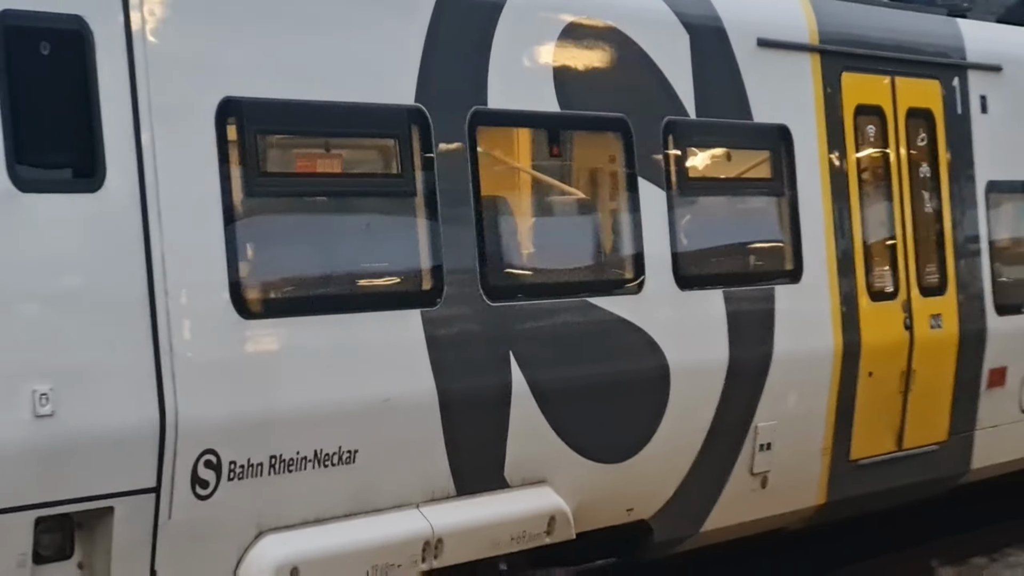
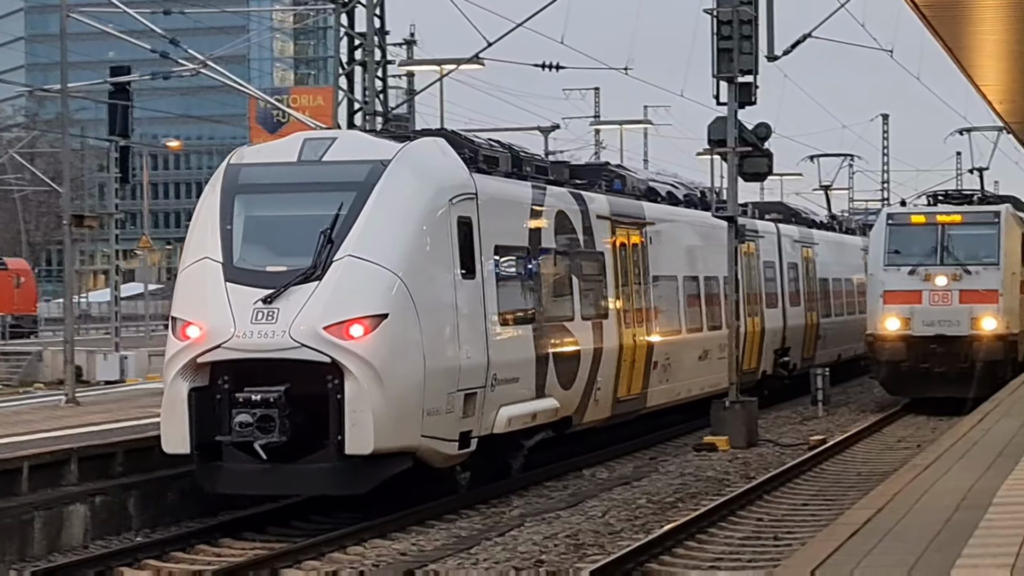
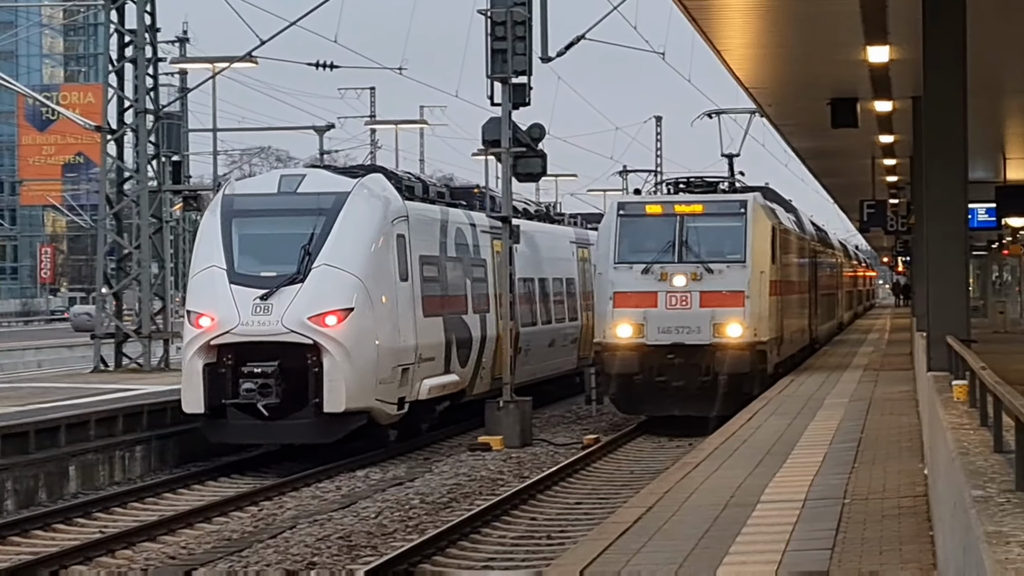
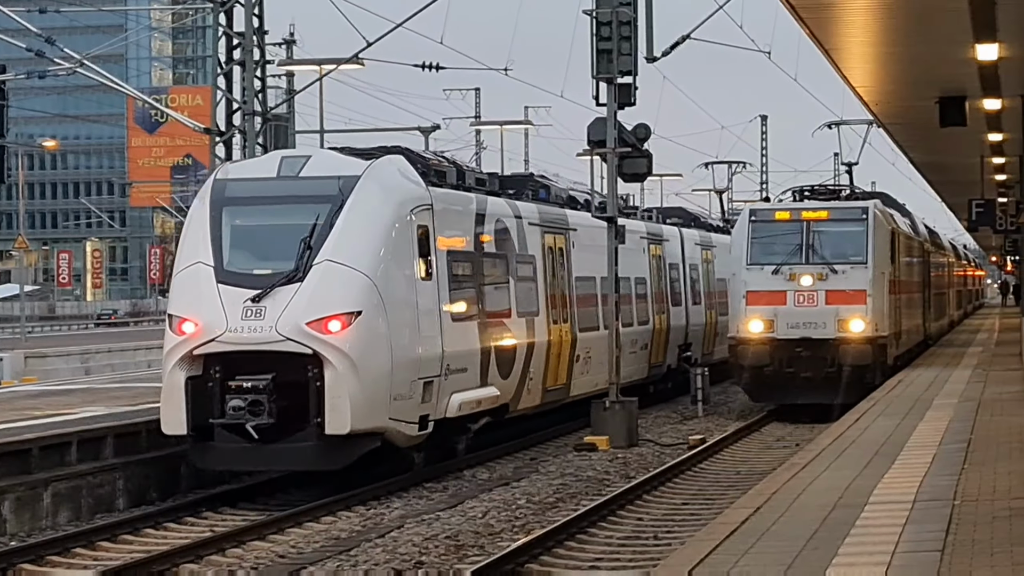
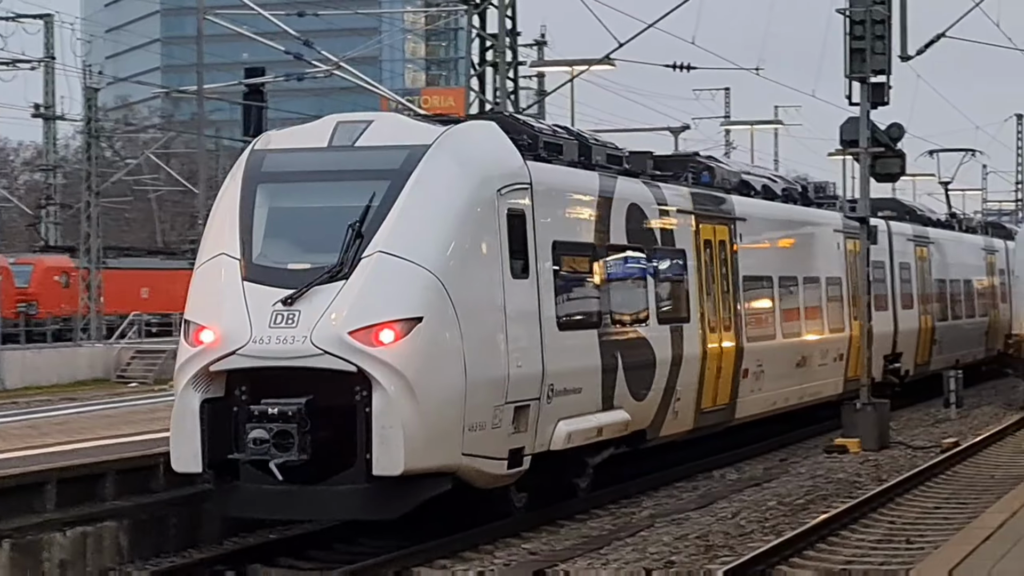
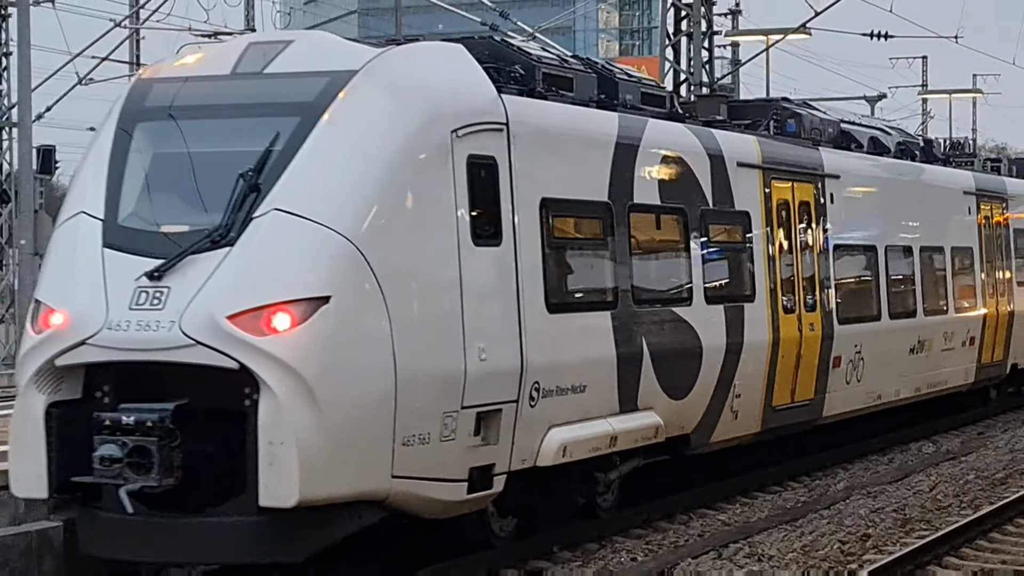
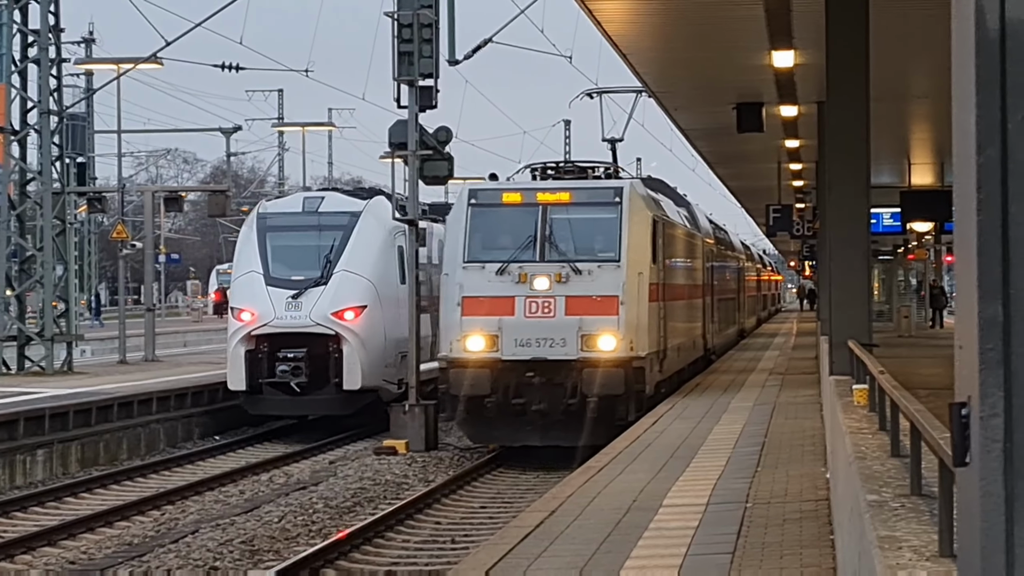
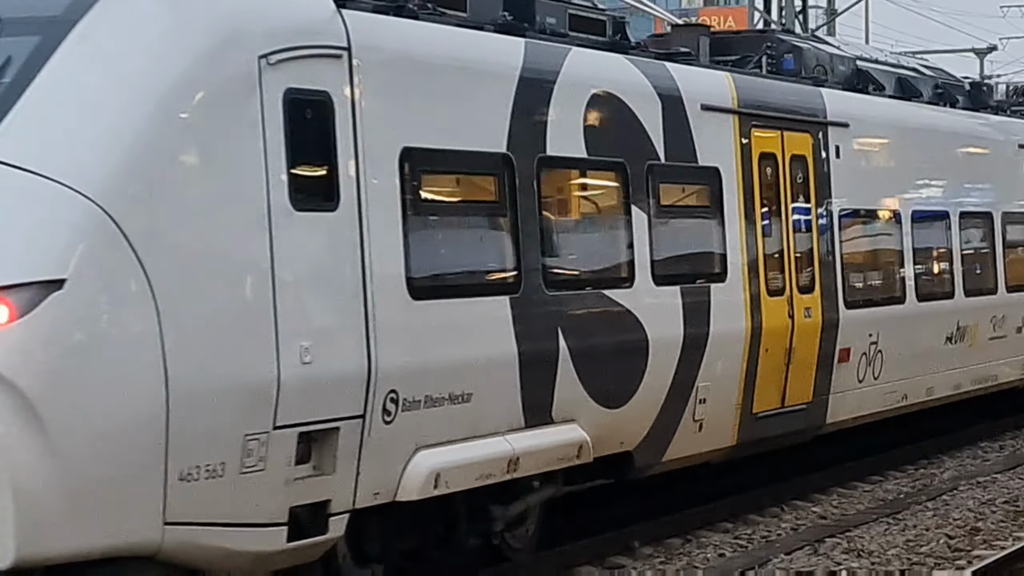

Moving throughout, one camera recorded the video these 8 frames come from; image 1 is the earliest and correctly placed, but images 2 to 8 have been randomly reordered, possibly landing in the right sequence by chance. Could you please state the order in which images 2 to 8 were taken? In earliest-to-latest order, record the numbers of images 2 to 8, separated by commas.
8, 6, 5, 2, 4, 3, 7
